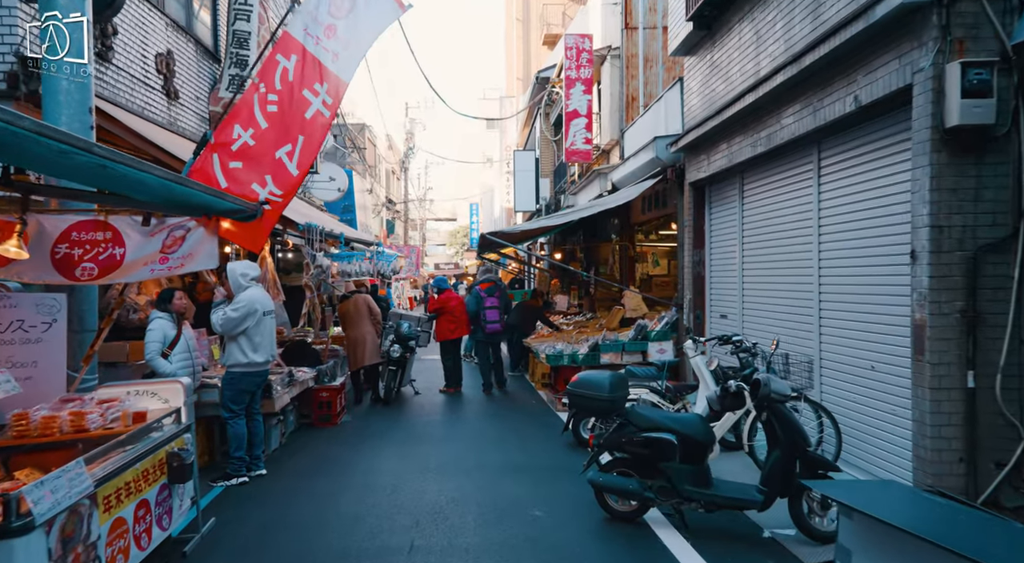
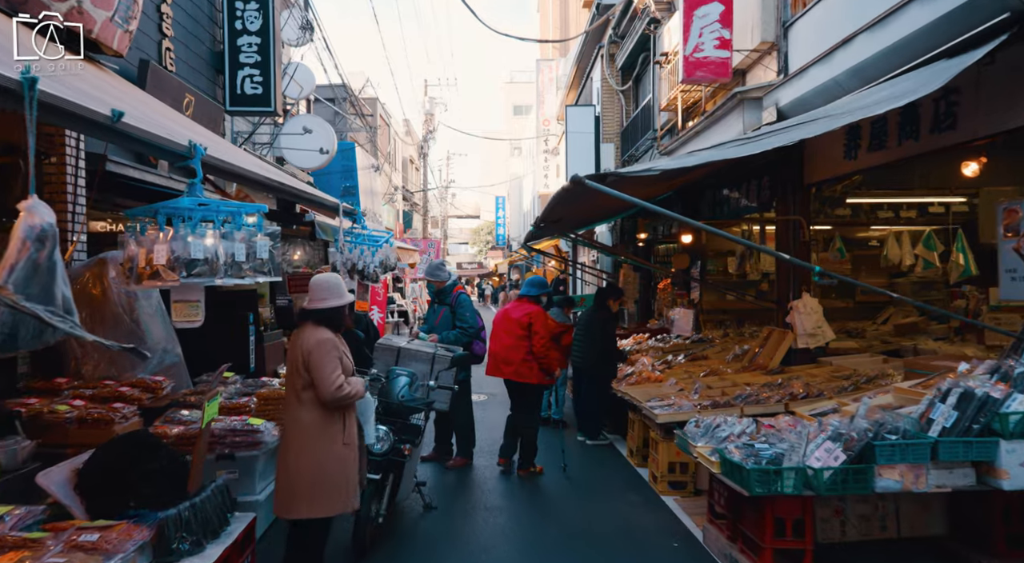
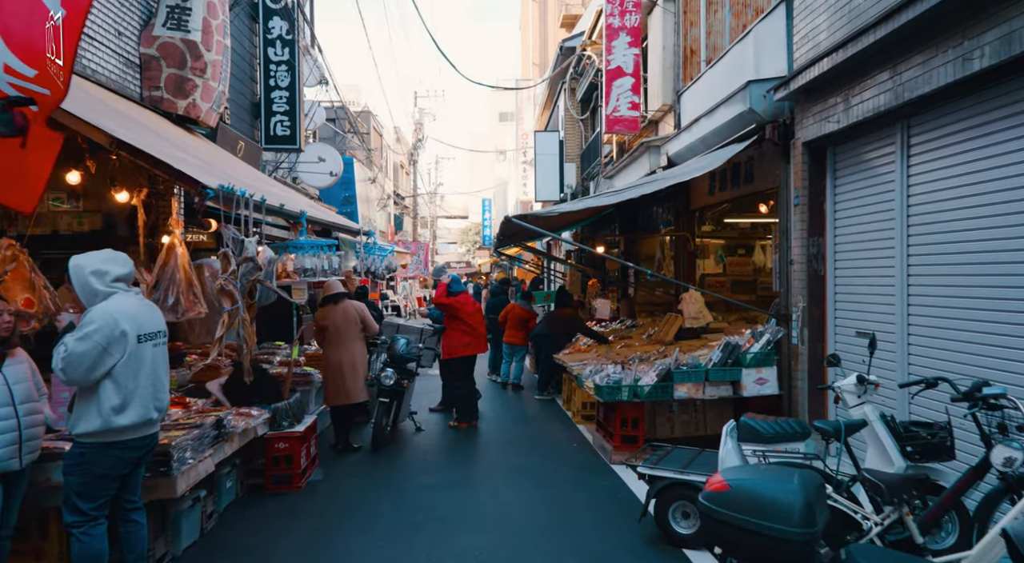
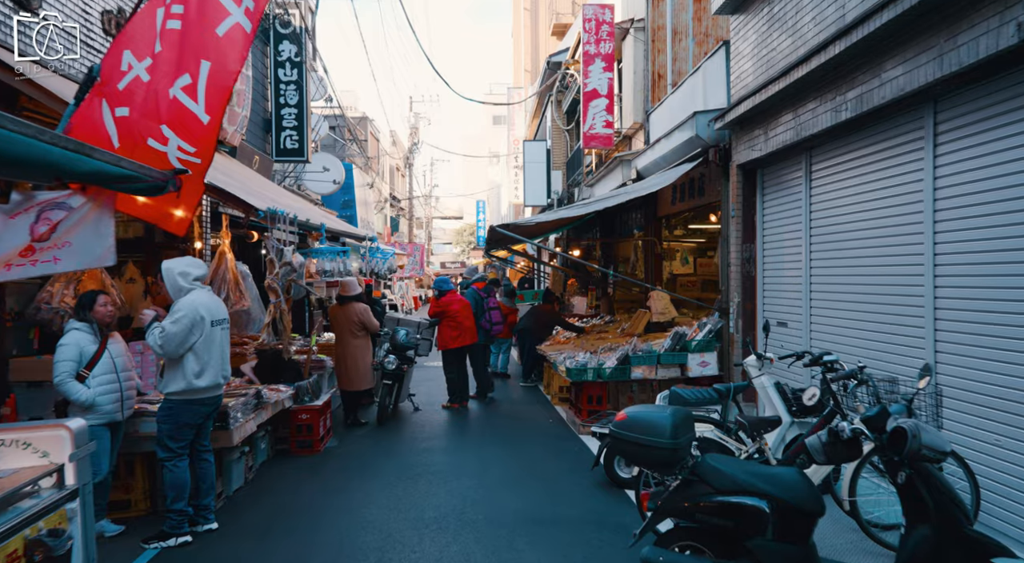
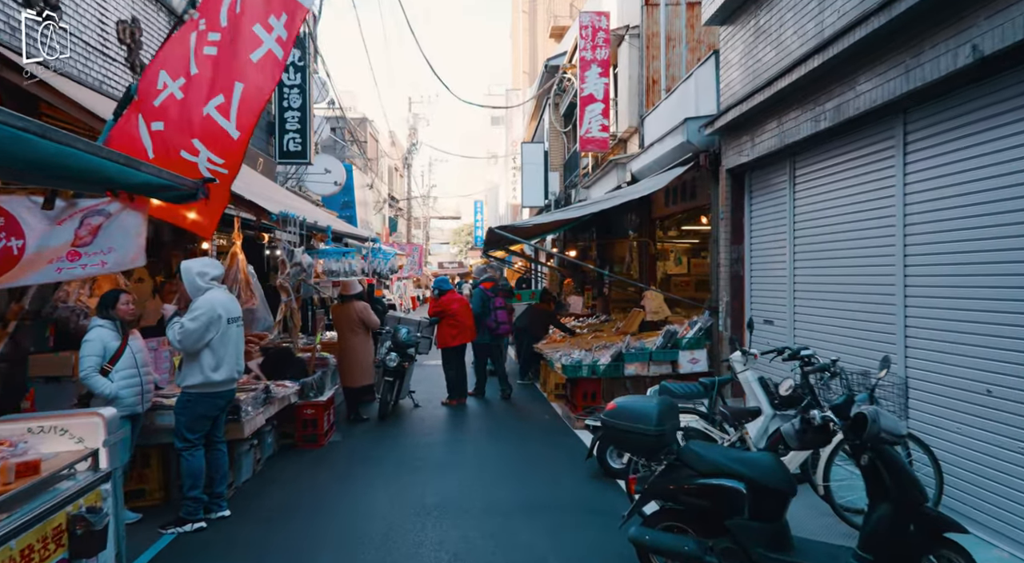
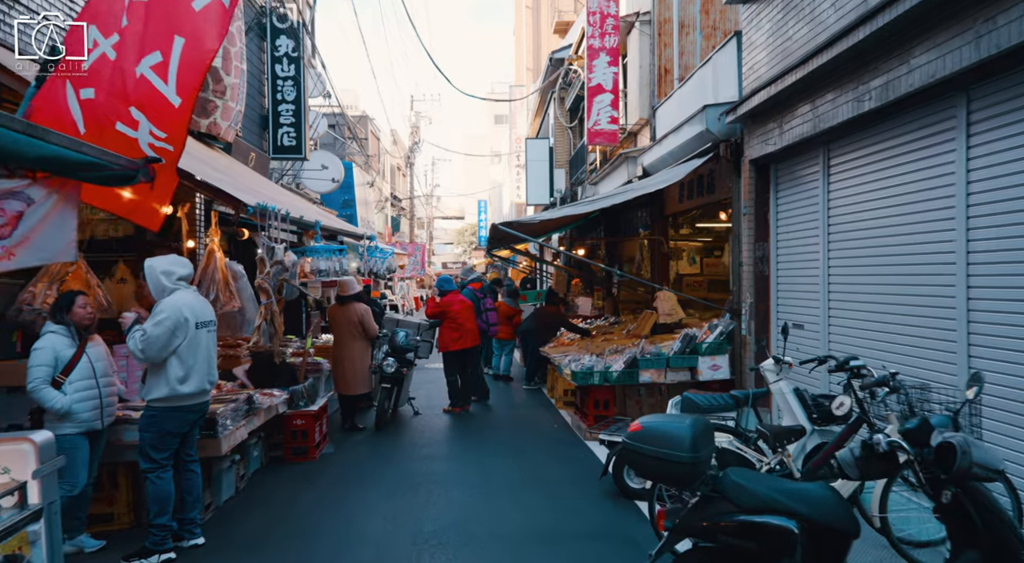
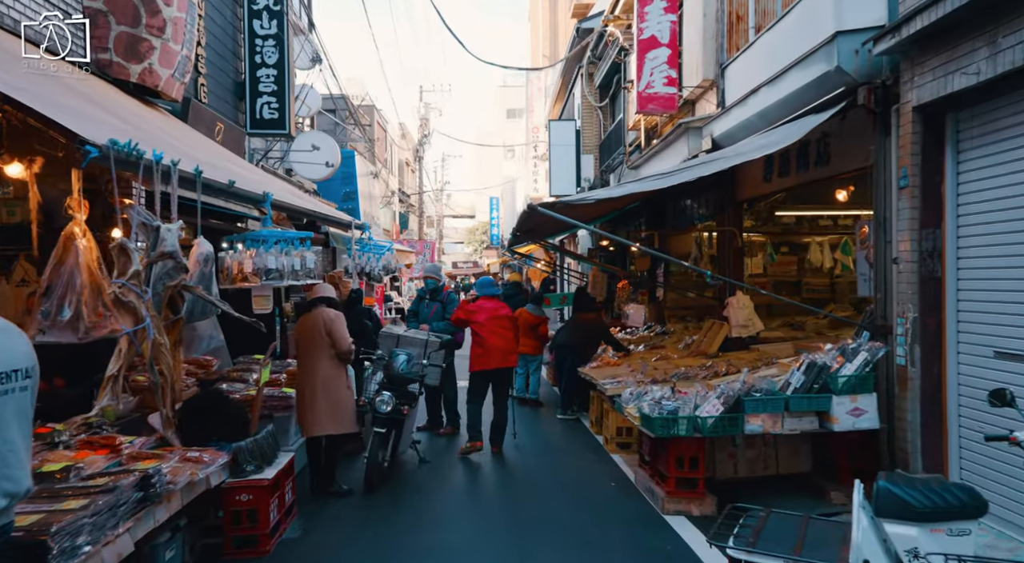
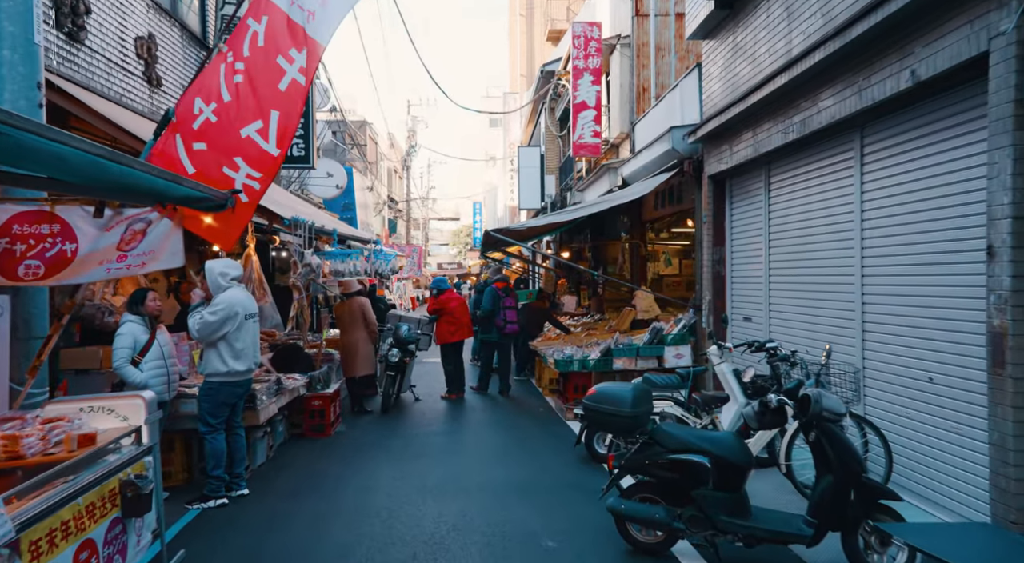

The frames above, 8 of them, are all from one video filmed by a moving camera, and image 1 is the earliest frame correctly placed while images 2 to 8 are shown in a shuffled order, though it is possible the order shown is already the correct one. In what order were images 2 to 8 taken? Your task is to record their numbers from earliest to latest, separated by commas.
8, 5, 4, 6, 3, 7, 2
